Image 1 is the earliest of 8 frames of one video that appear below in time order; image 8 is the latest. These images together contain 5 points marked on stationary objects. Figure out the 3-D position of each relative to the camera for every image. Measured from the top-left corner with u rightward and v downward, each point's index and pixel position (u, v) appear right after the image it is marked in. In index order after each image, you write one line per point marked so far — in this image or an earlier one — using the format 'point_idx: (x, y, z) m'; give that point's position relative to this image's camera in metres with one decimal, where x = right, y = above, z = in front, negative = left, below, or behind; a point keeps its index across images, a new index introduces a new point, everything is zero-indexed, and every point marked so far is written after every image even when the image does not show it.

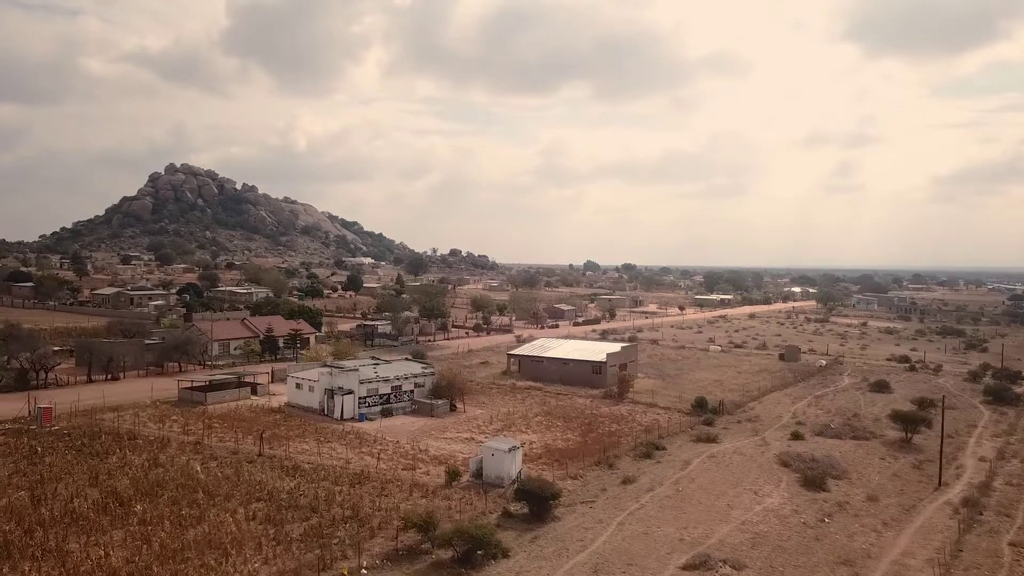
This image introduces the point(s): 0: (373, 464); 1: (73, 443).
0: (-1.9, -2.4, +17.9) m
1: (-6.4, -2.3, +19.1) m
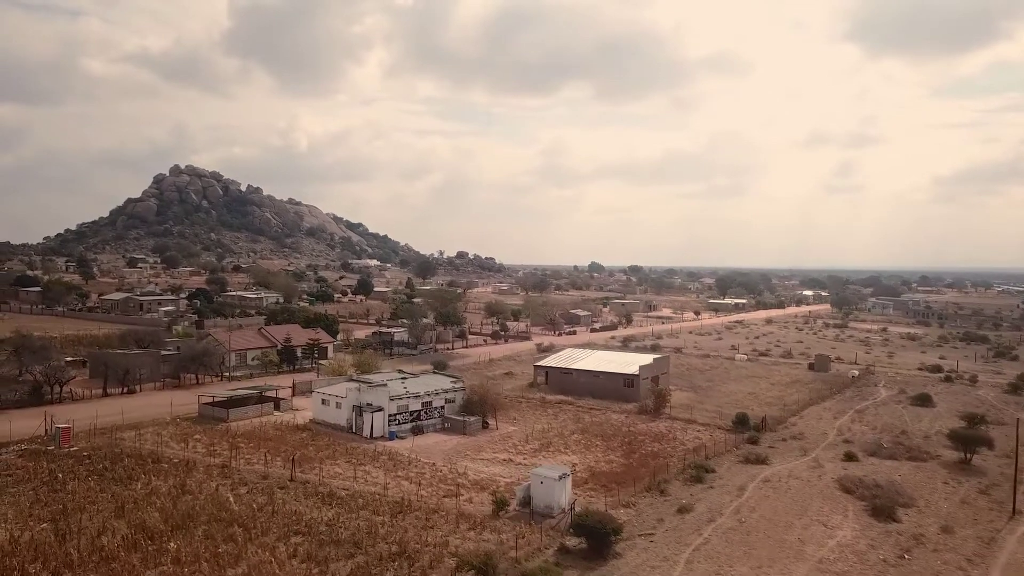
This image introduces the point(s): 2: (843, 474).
0: (-1.3, -2.6, +16.9) m
1: (-5.8, -2.5, +18.1) m
2: (+4.7, -2.7, +18.8) m
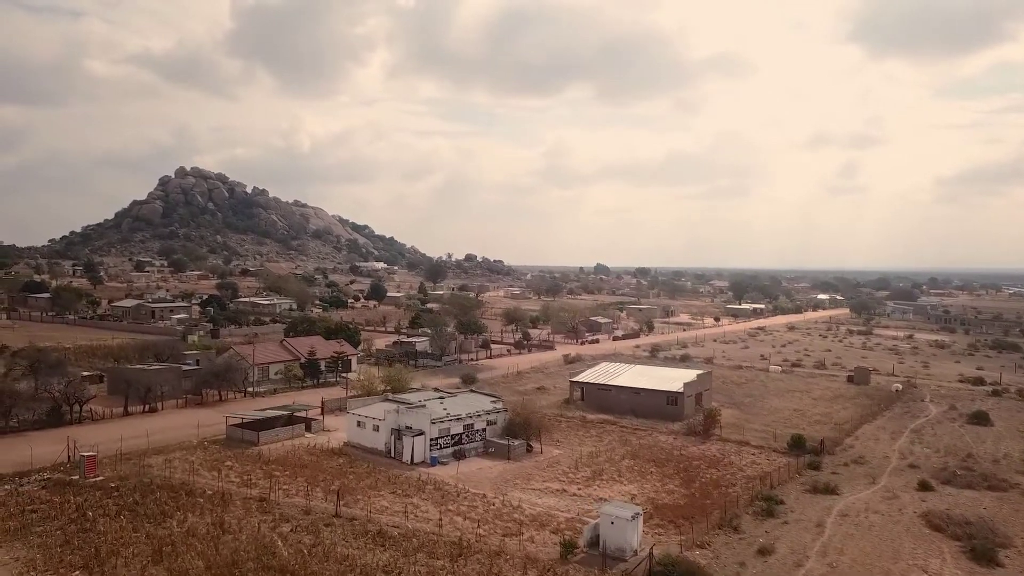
0: (-0.5, -2.9, +15.7) m
1: (-5.0, -2.7, +16.9) m
2: (+5.5, -2.9, +17.5) m
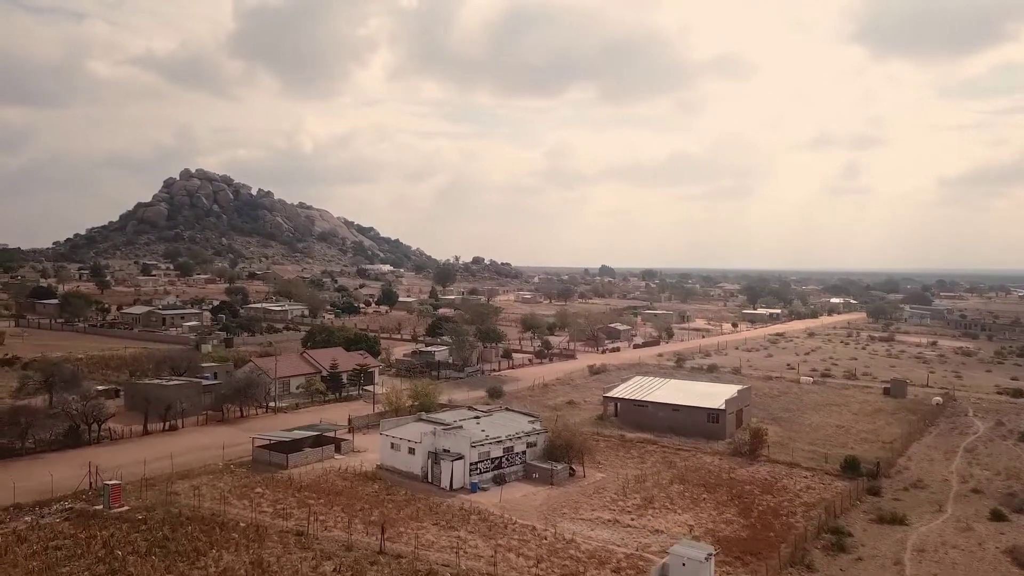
0: (+0.1, -3.1, +14.6) m
1: (-4.3, -3.0, +15.9) m
2: (+6.2, -3.2, +16.5) m
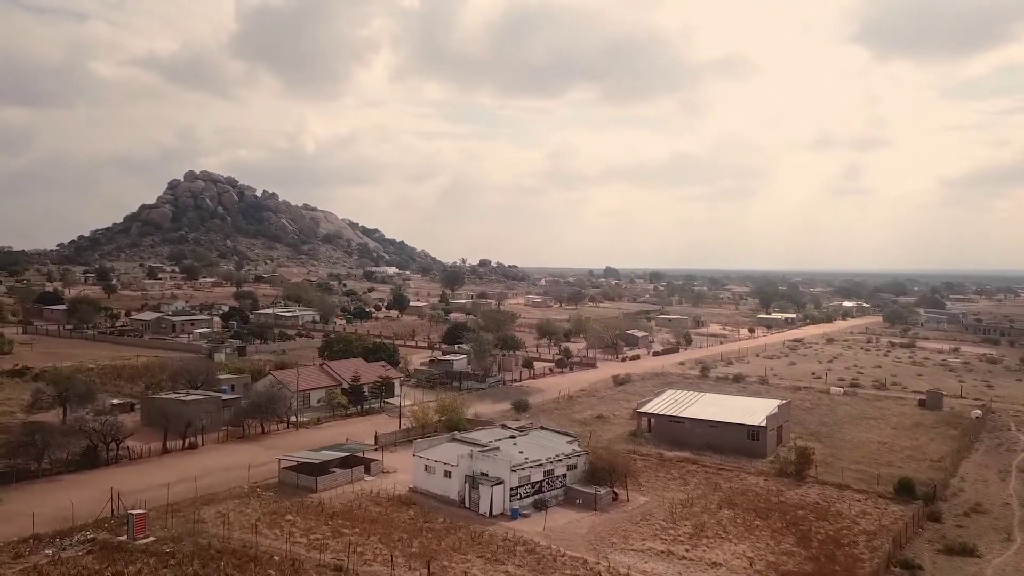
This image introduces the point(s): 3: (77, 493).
0: (+0.8, -3.4, +13.7) m
1: (-3.7, -3.2, +14.9) m
2: (+6.8, -3.4, +15.5) m
3: (-6.5, -3.0, +19.5) m
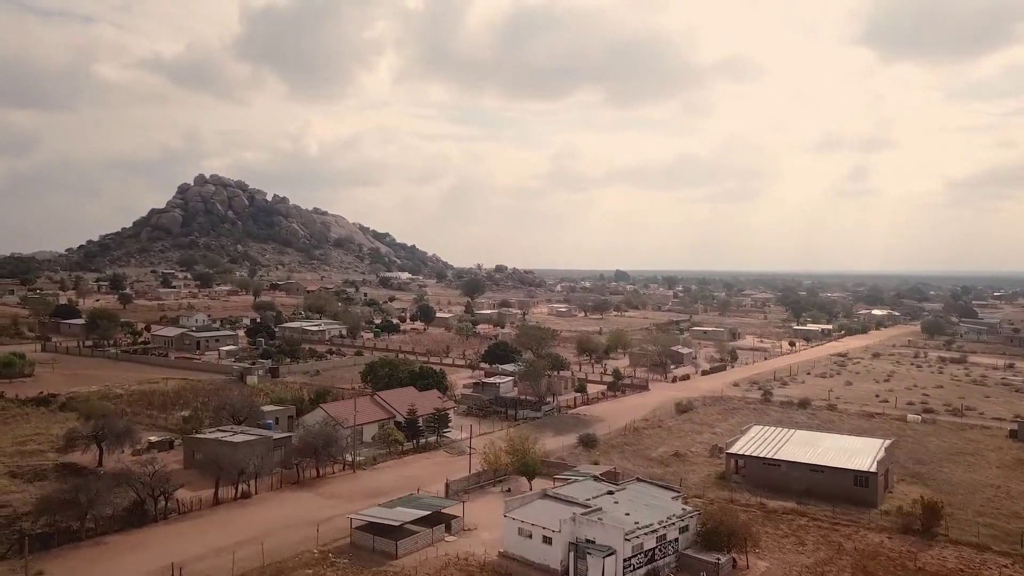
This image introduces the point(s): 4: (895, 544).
0: (+2.2, -3.9, +11.4) m
1: (-2.3, -3.8, +12.6) m
2: (+8.2, -3.9, +13.1) m
3: (-5.1, -3.6, +17.2) m
4: (+5.7, -3.8, +19.5) m
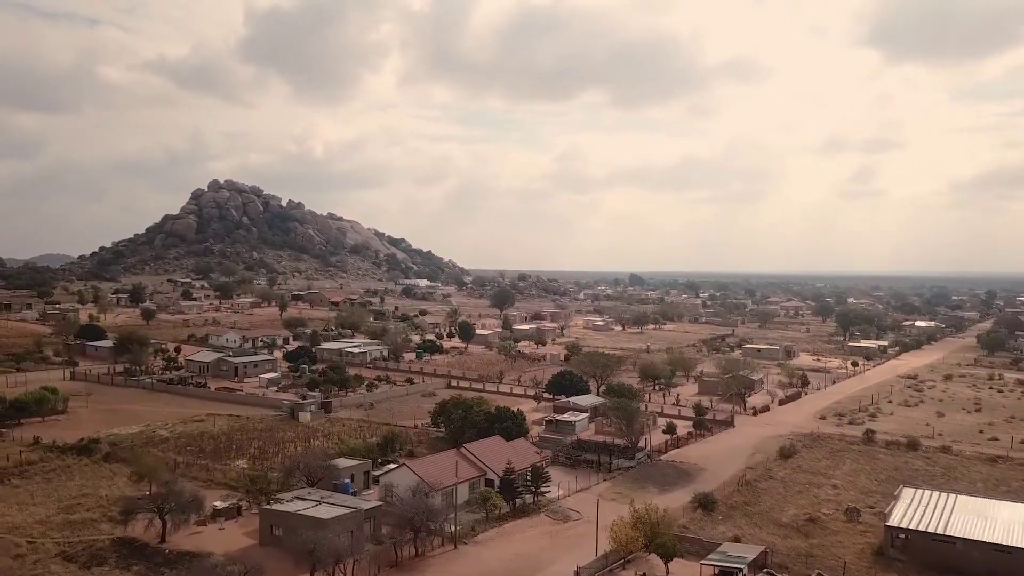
0: (+4.2, -4.7, +8.0) m
1: (-0.3, -4.5, +9.3) m
2: (+10.2, -4.7, +9.8) m
3: (-3.0, -4.4, +13.9) m
4: (+7.7, -4.6, +16.1) m
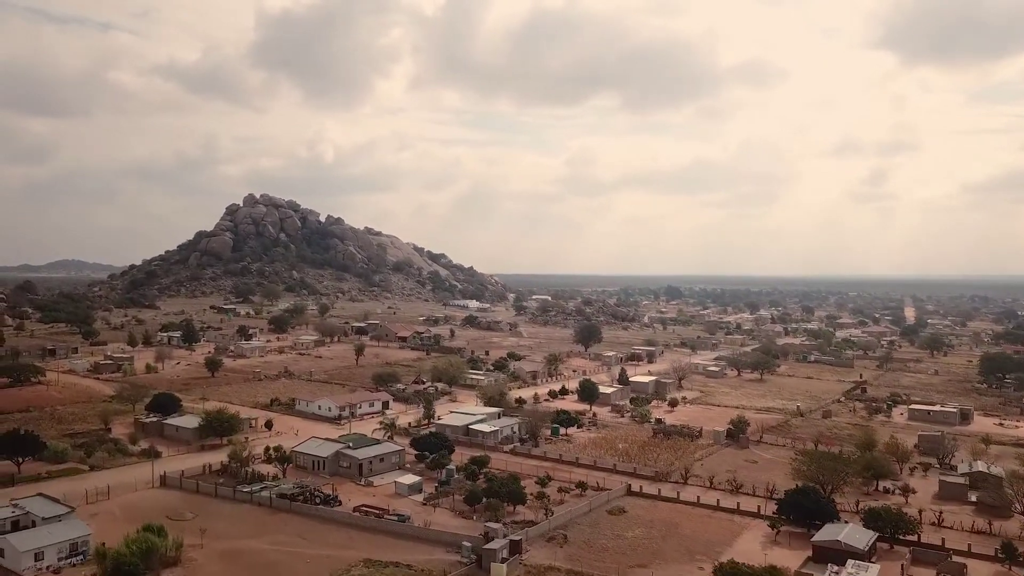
0: (+9.5, -6.9, -1.5) m
1: (+5.0, -6.7, -0.2) m
2: (+15.6, -6.9, +0.2) m
3: (+2.4, -6.6, +4.5) m
4: (+13.1, -6.8, +6.6) m
